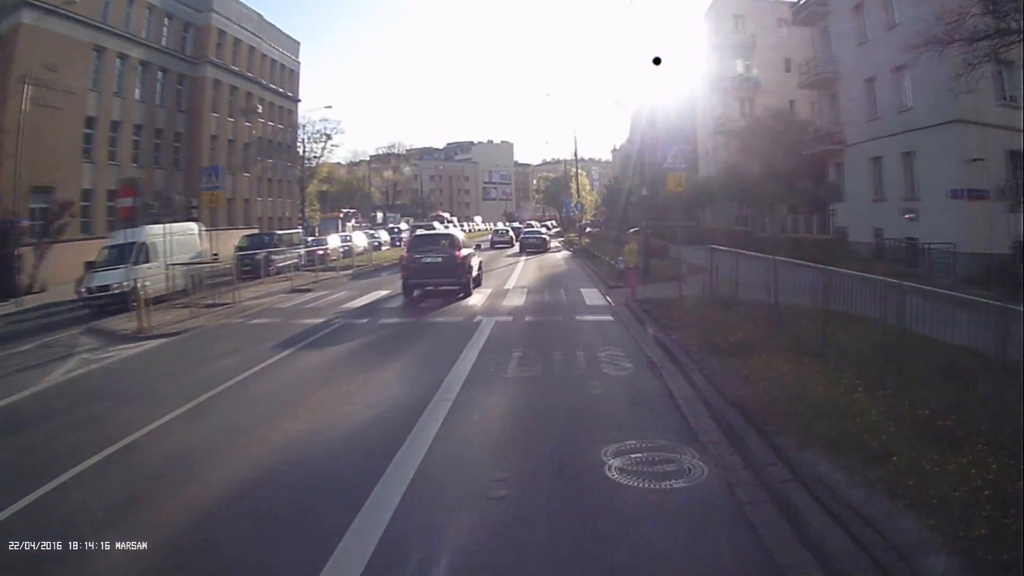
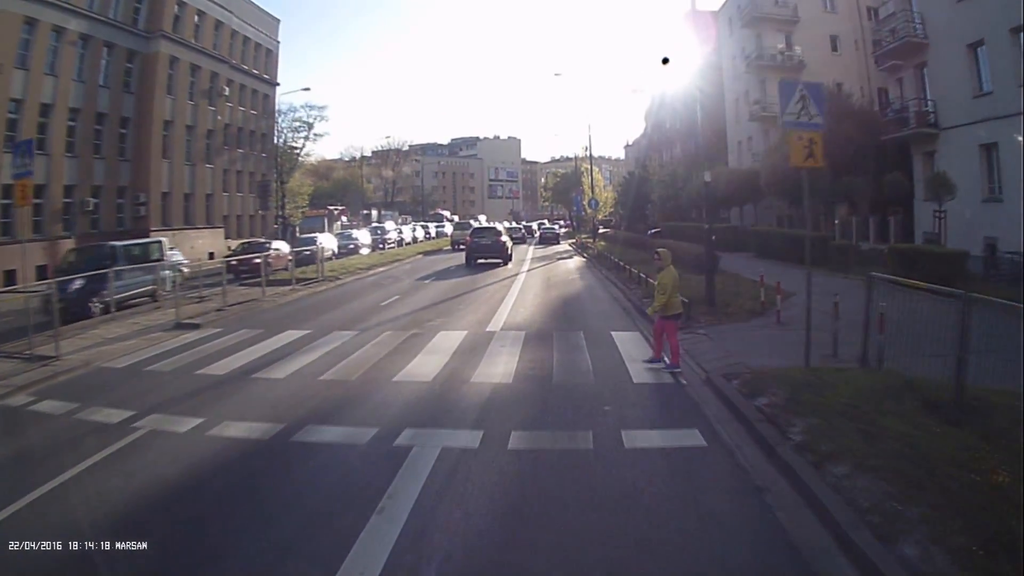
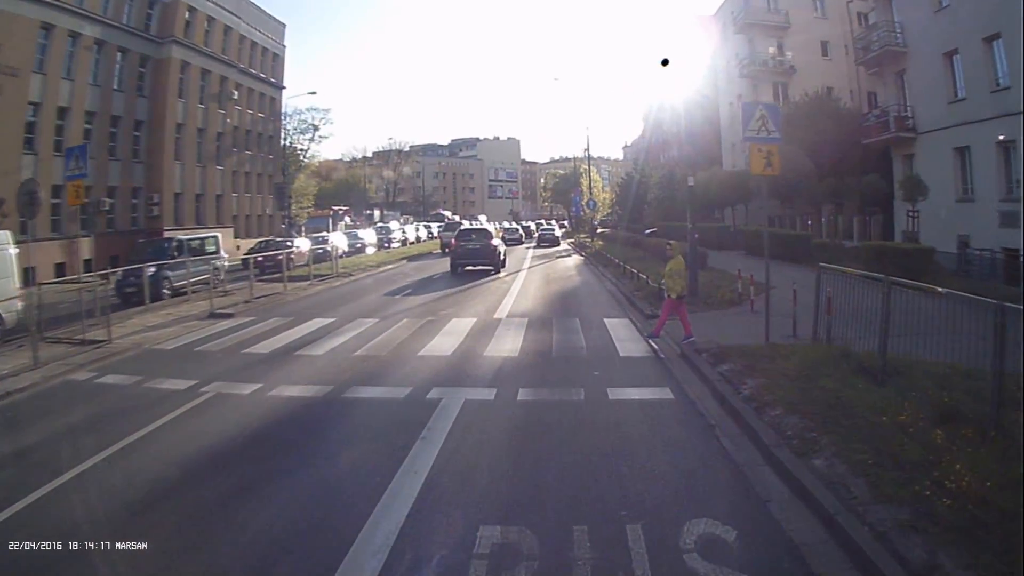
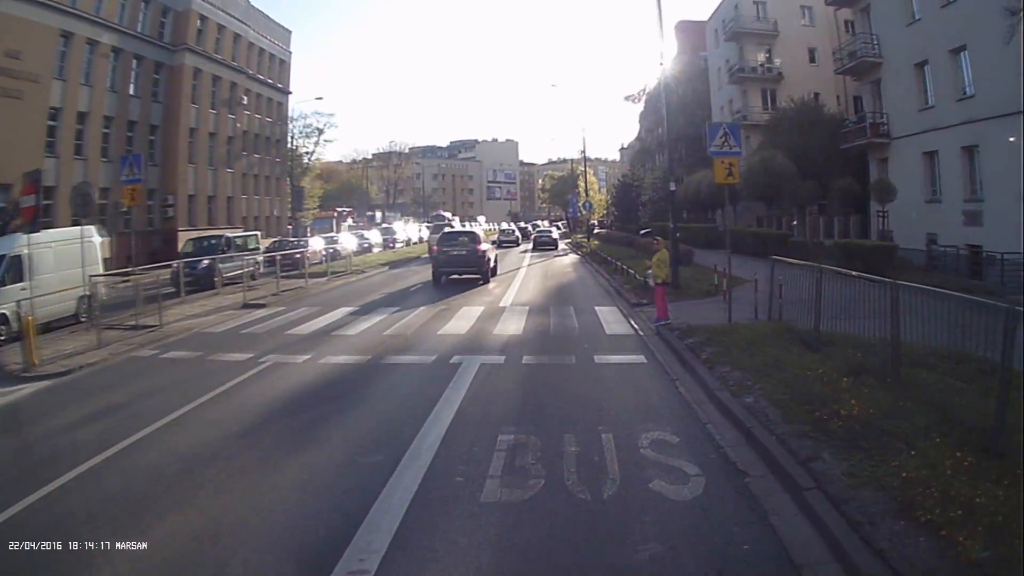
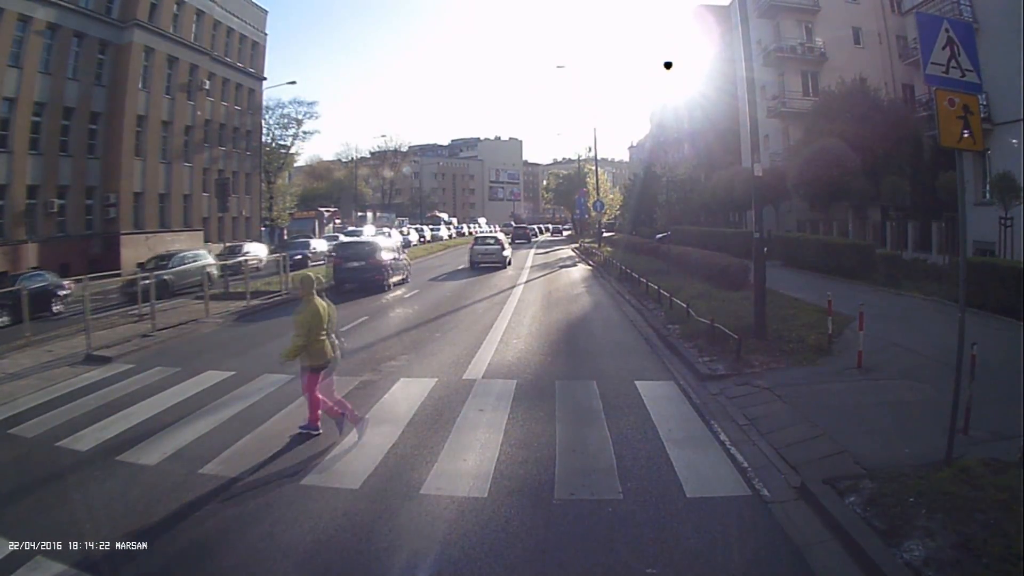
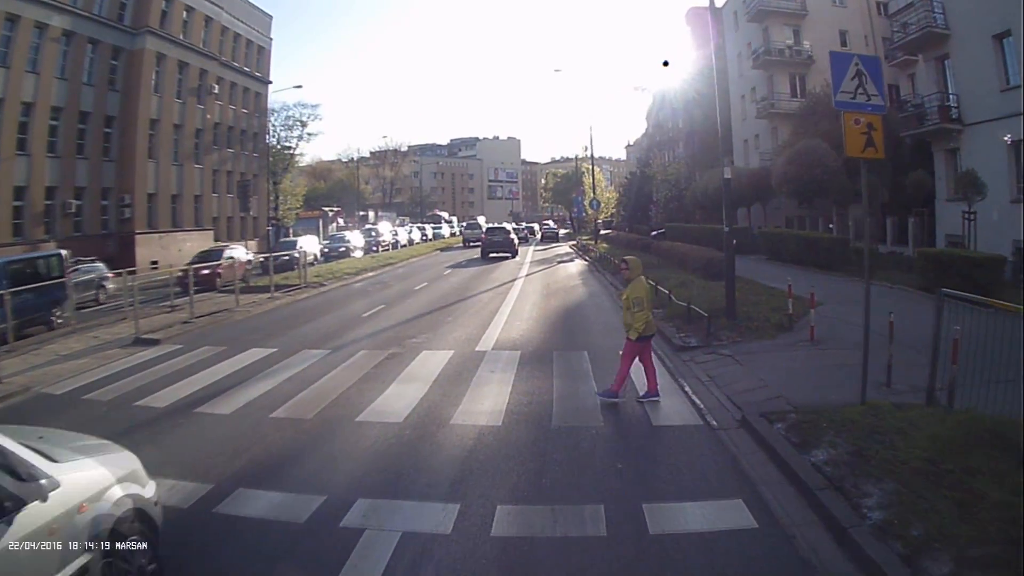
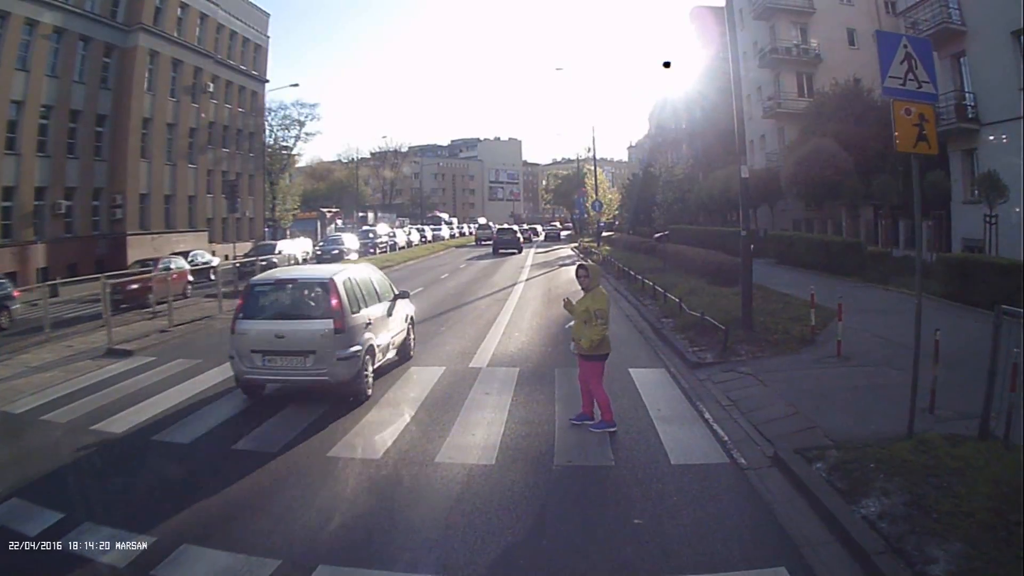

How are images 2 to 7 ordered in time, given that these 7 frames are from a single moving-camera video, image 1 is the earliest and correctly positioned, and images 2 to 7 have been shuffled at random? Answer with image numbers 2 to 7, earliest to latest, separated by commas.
4, 3, 2, 6, 7, 5
